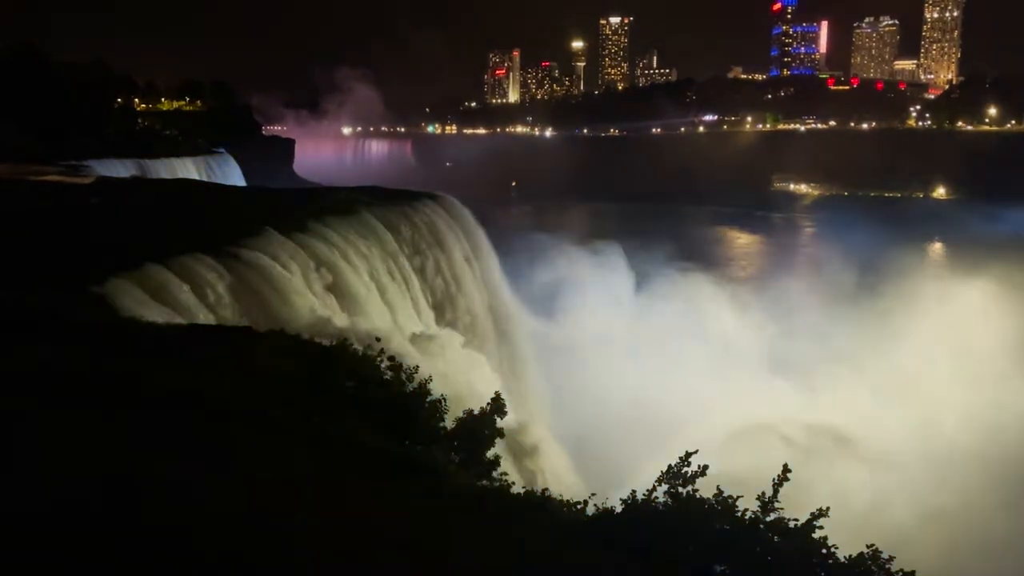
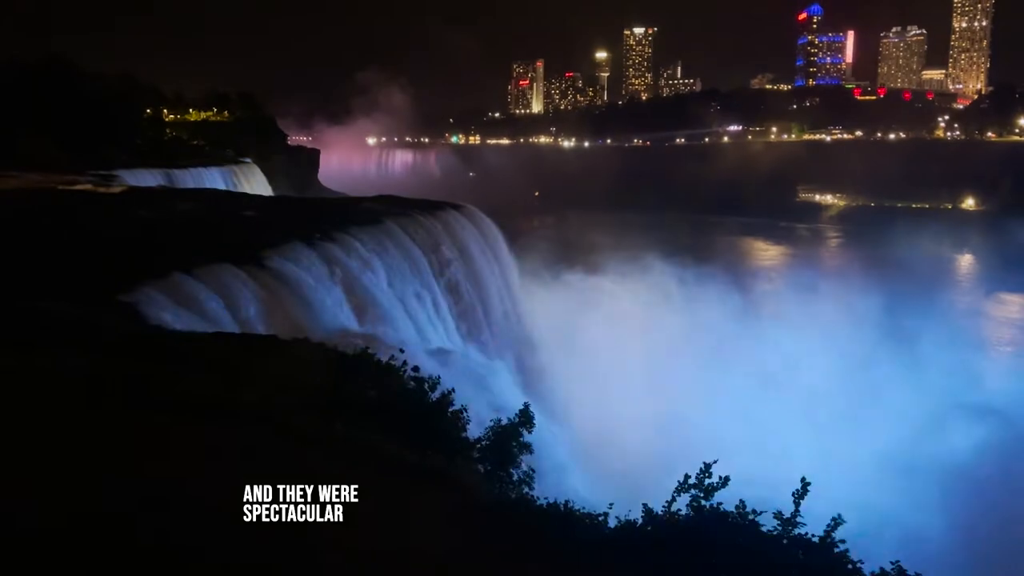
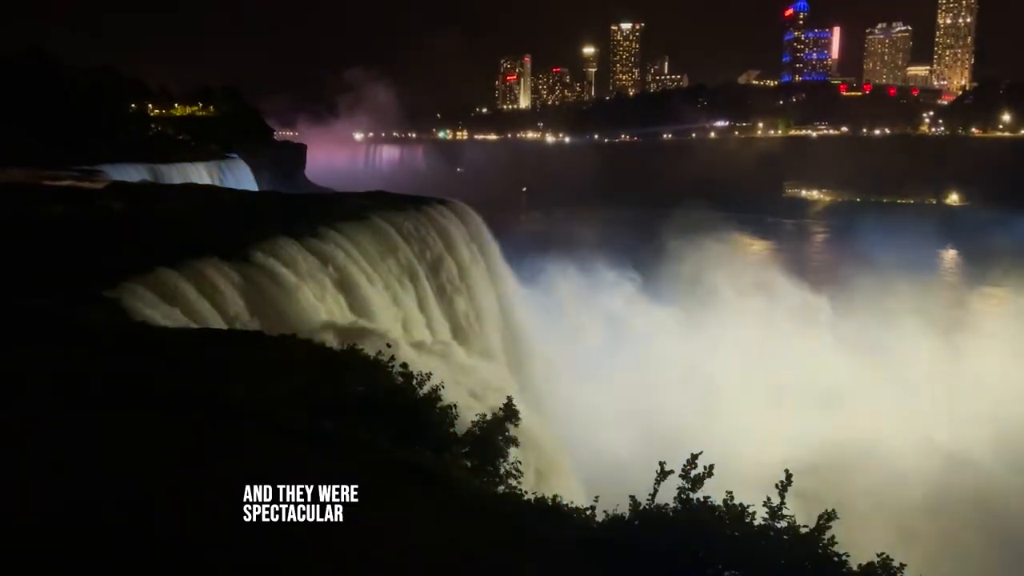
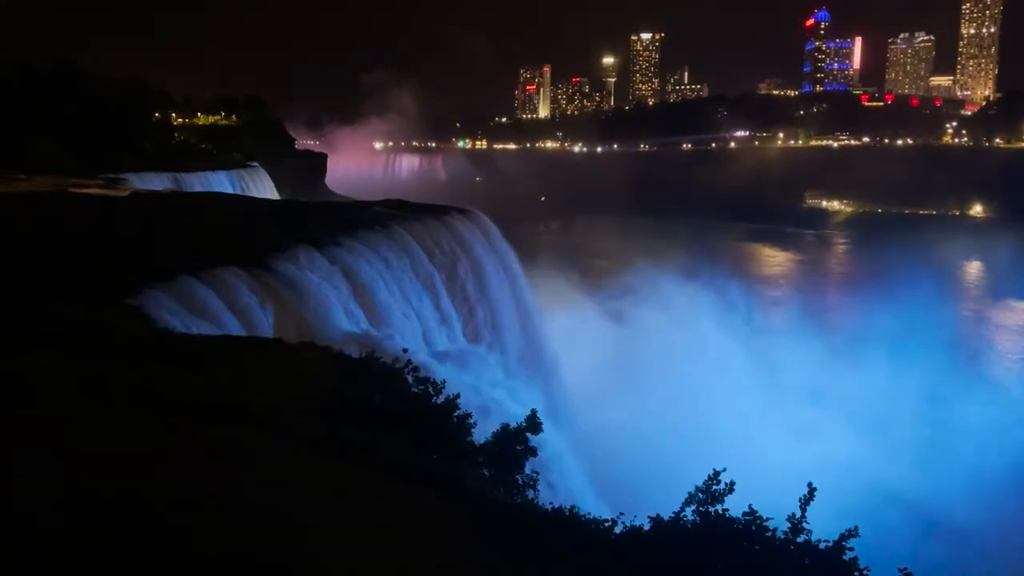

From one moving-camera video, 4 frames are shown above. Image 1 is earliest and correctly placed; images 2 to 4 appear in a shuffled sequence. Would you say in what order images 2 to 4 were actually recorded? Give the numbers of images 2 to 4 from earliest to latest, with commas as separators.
3, 2, 4
